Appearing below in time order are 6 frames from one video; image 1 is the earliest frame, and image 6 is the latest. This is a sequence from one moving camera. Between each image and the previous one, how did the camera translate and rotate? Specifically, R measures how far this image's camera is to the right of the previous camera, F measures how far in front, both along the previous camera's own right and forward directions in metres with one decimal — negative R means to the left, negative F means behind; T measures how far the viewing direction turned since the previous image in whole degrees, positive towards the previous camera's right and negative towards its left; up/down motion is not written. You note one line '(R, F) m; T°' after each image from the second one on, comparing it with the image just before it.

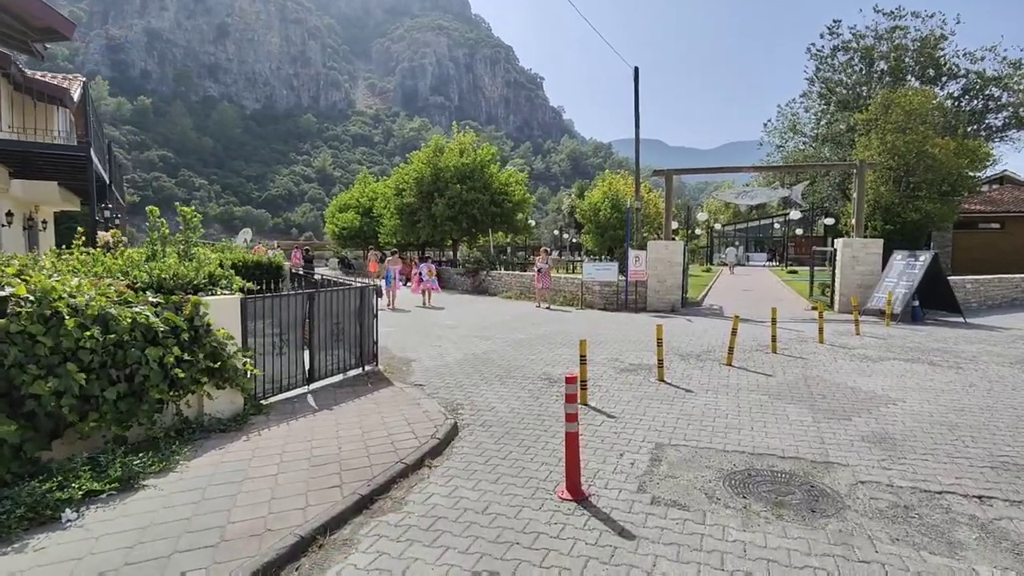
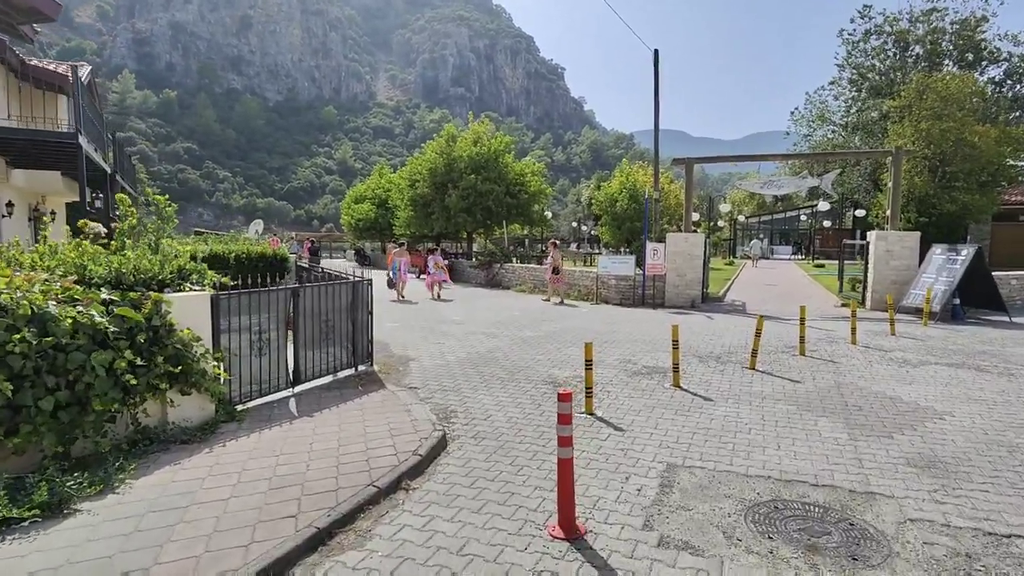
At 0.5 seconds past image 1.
(+0.2, +0.6) m; -2°
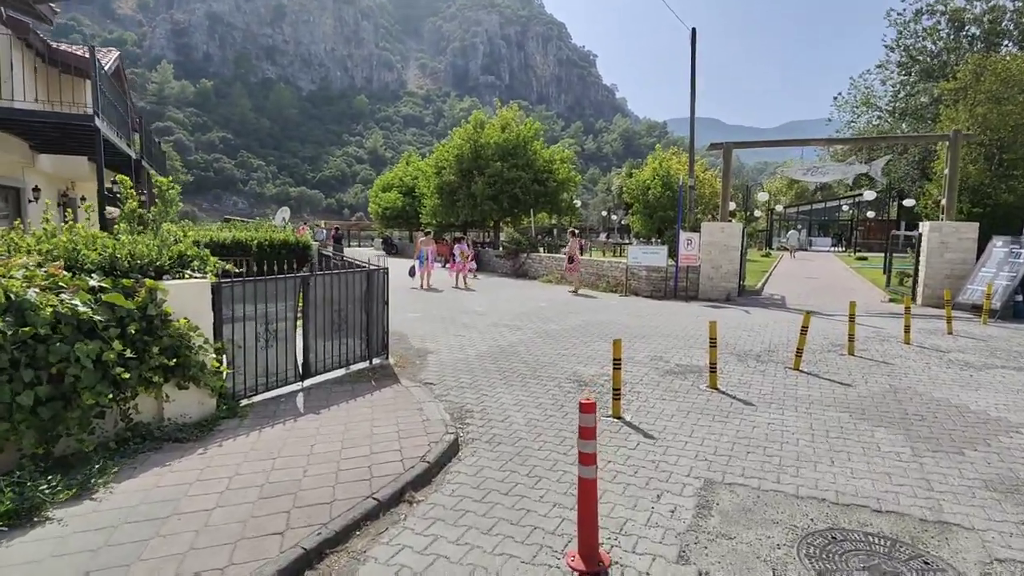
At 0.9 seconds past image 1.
(+0.1, +0.5) m; -3°
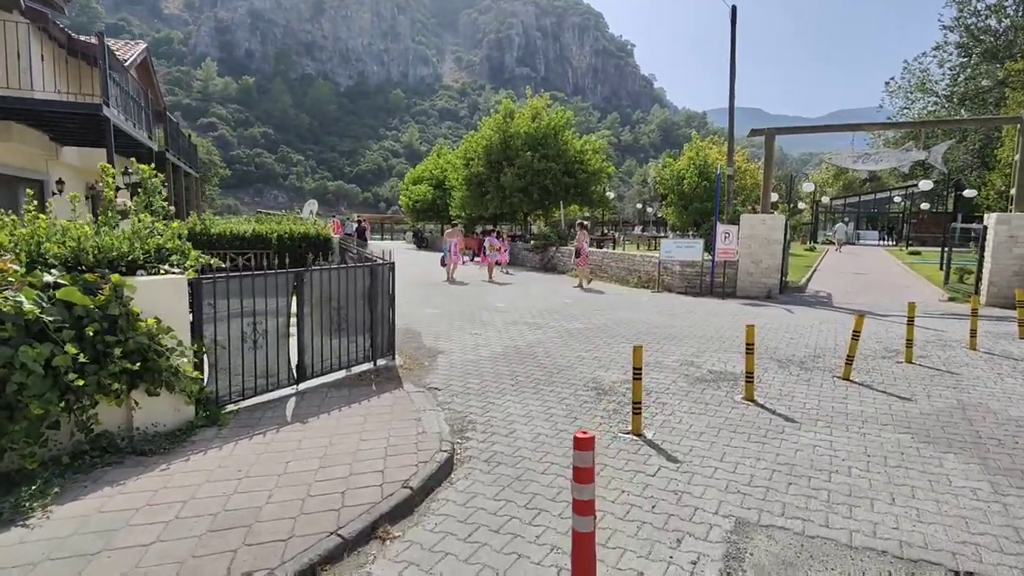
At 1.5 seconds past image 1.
(+0.2, +0.6) m; -4°
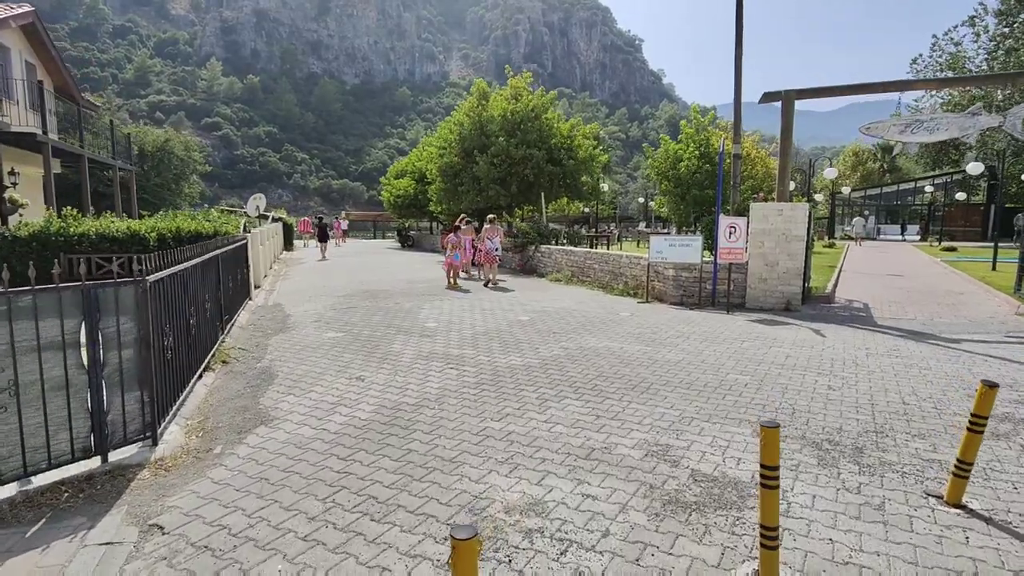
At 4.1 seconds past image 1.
(+1.3, +3.1) m; -1°
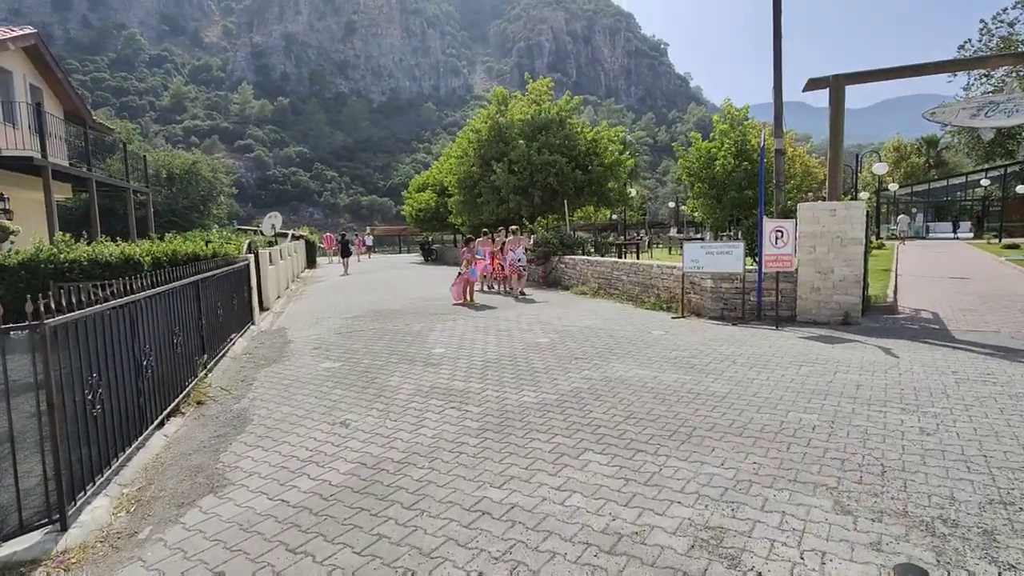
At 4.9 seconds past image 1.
(+0.2, +1.0) m; -3°
